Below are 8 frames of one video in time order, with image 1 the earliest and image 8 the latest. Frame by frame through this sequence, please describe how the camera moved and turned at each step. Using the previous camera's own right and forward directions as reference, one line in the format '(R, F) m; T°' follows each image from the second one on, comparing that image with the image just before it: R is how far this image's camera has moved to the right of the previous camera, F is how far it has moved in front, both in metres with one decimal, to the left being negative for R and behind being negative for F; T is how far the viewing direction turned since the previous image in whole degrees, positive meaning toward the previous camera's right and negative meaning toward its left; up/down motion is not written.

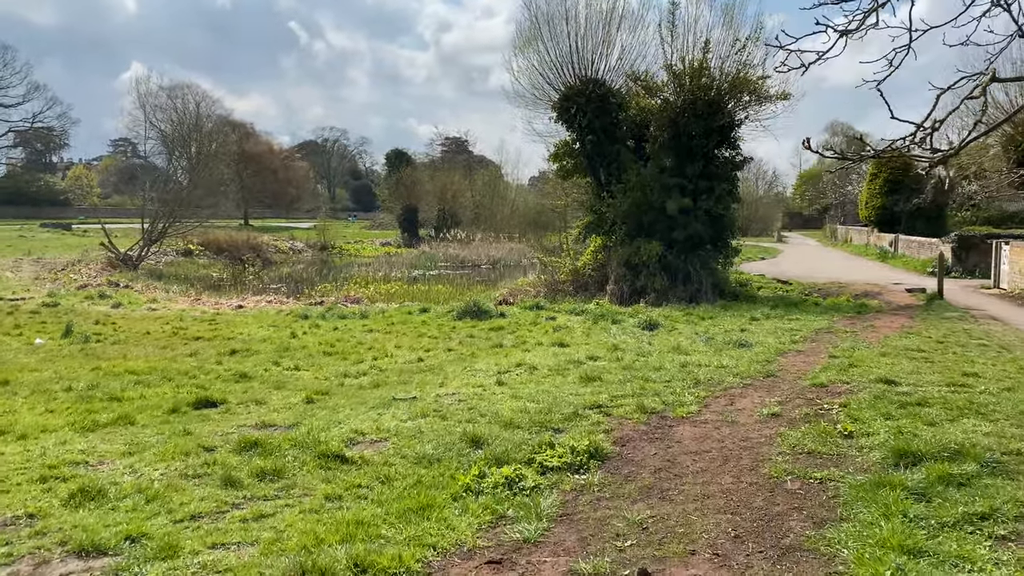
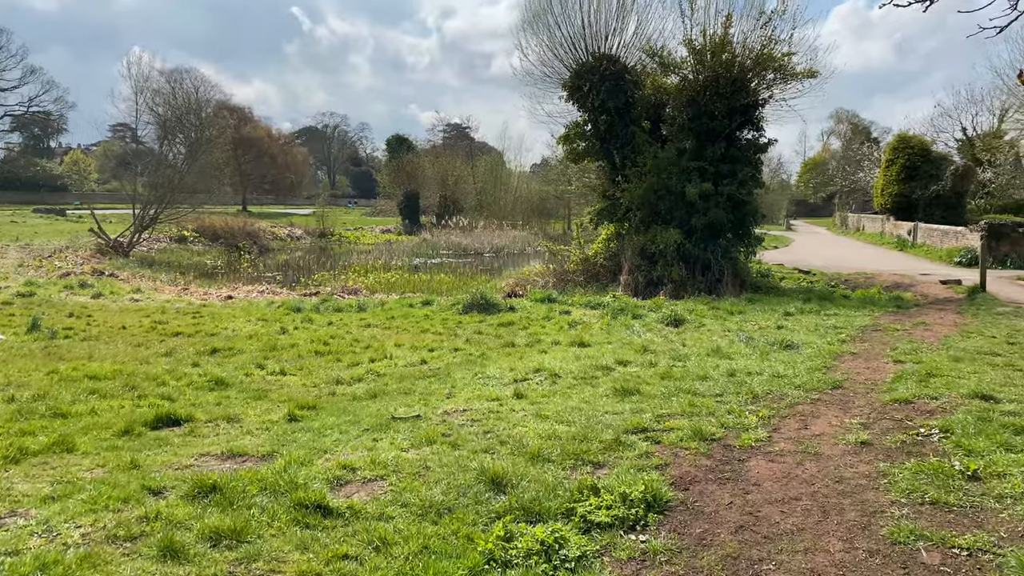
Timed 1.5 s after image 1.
(-0.1, +1.1) m; 0°
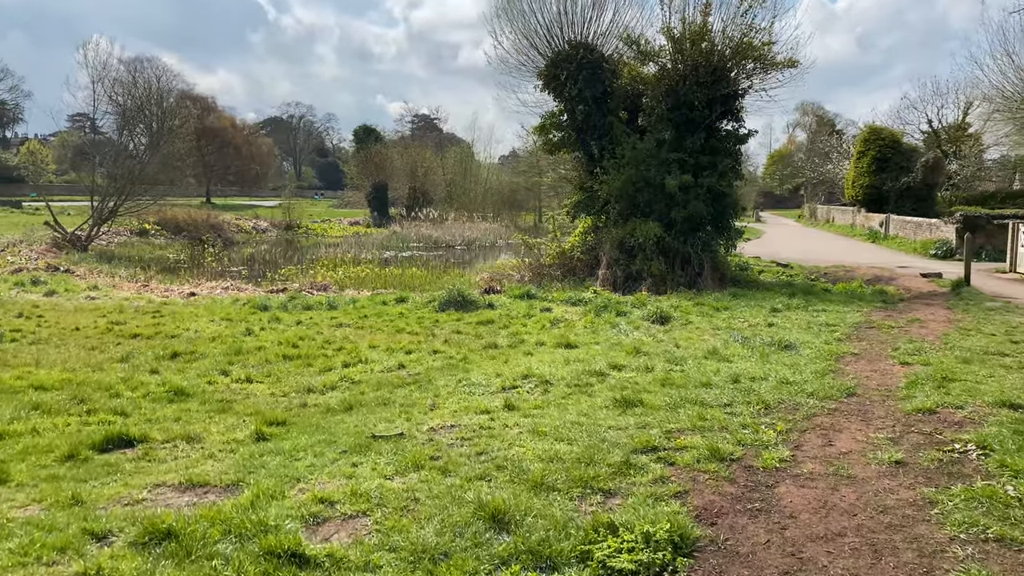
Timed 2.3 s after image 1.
(-0.1, +0.5) m; +2°
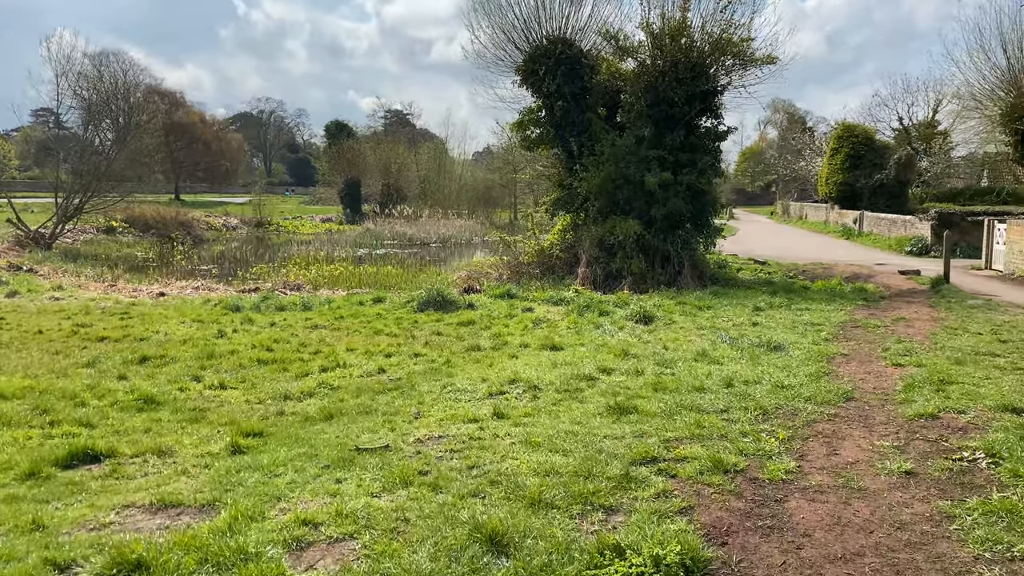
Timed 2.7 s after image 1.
(-0.1, +0.2) m; +2°
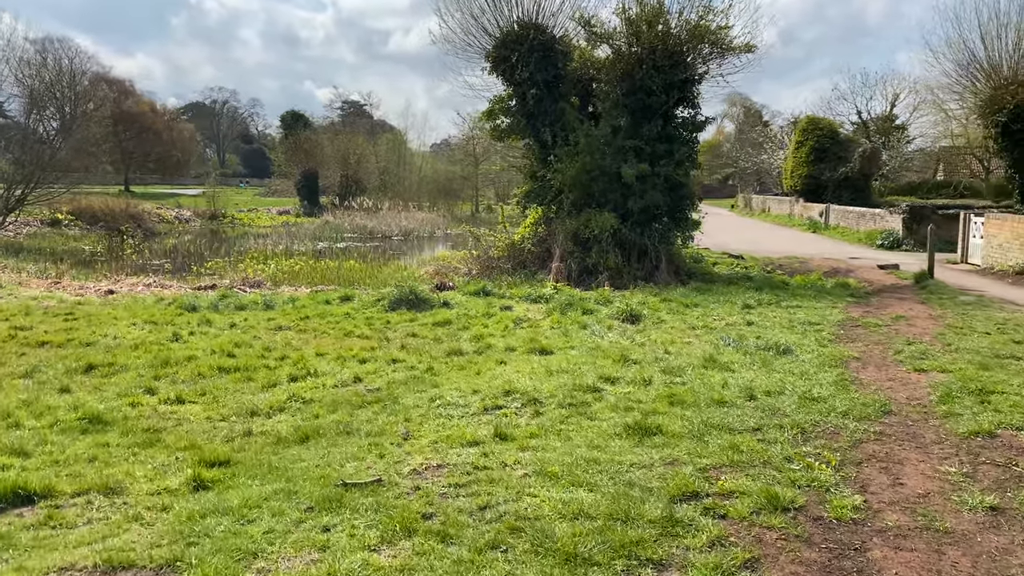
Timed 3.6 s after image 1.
(-0.3, +0.6) m; +3°
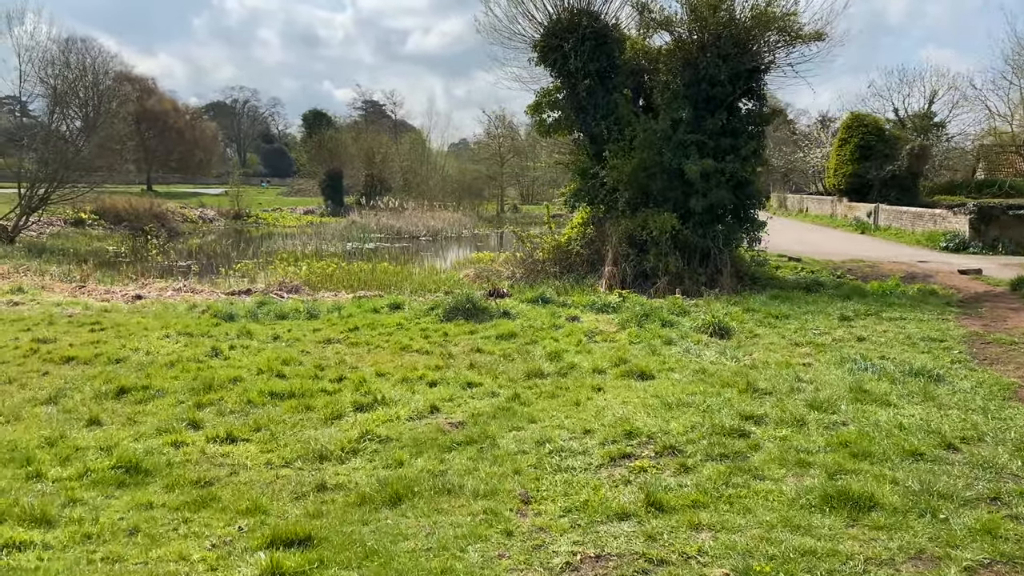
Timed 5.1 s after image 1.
(-0.6, +1.0) m; -1°
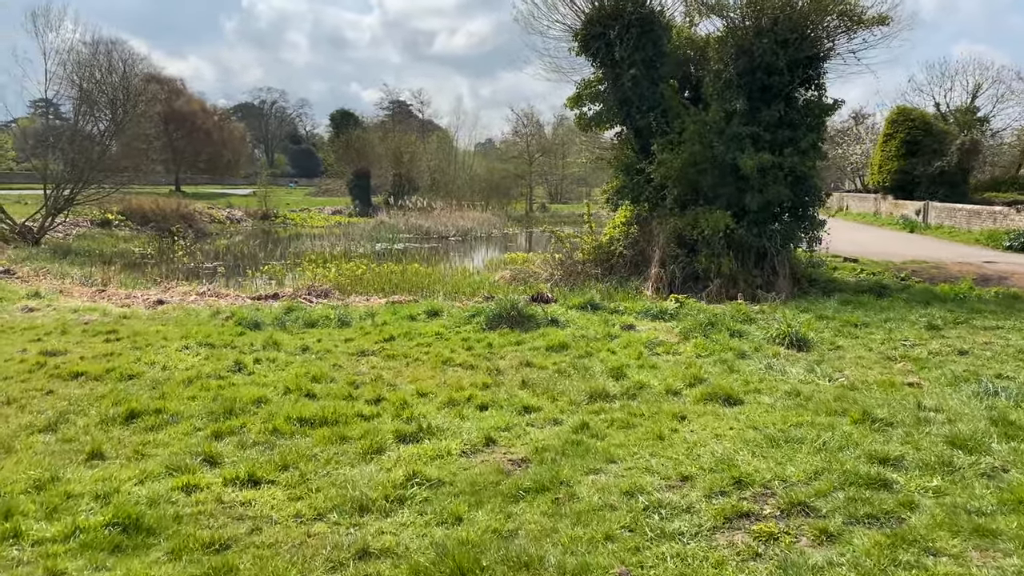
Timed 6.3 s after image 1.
(-0.3, +0.9) m; -2°
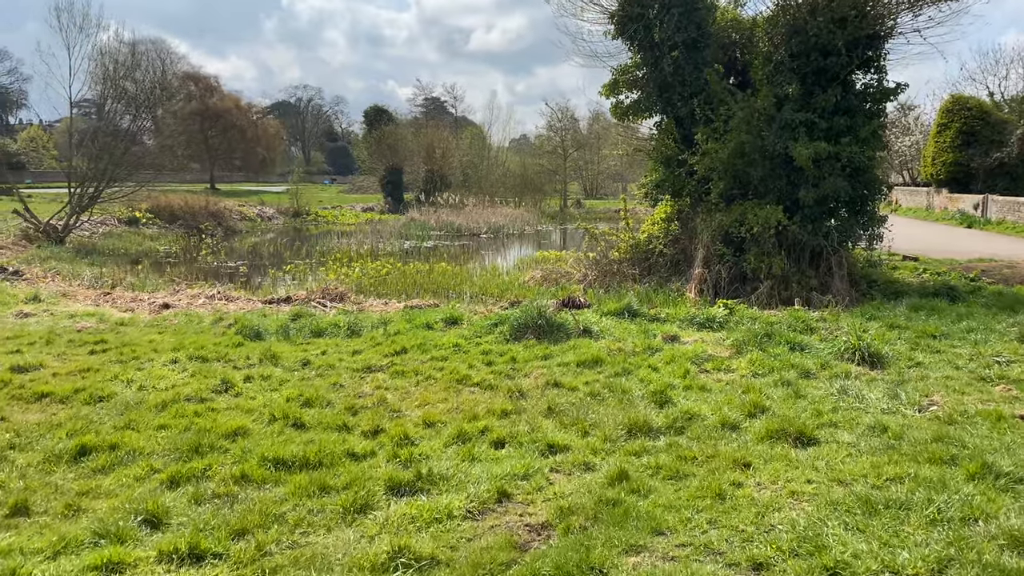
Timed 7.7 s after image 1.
(+0.1, +1.0) m; -2°
